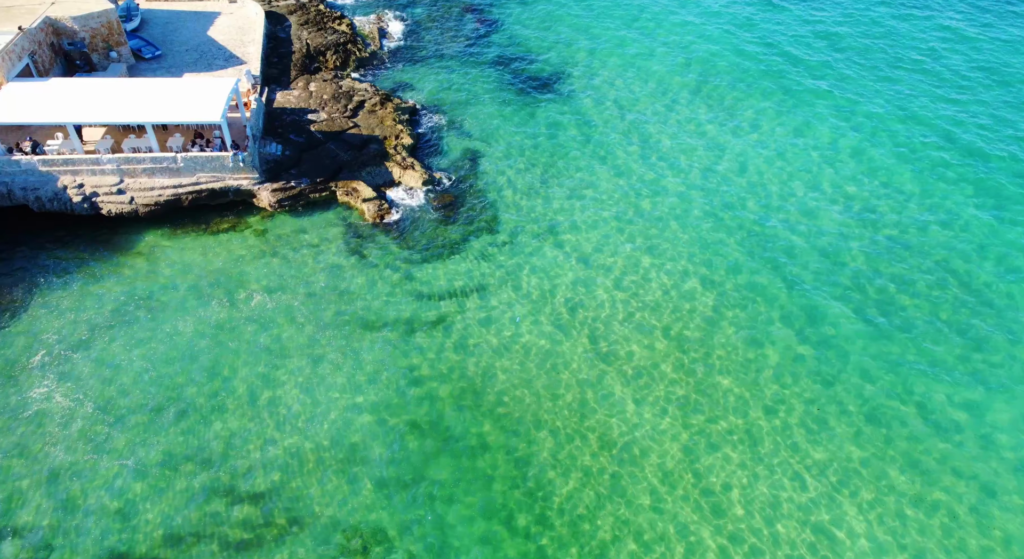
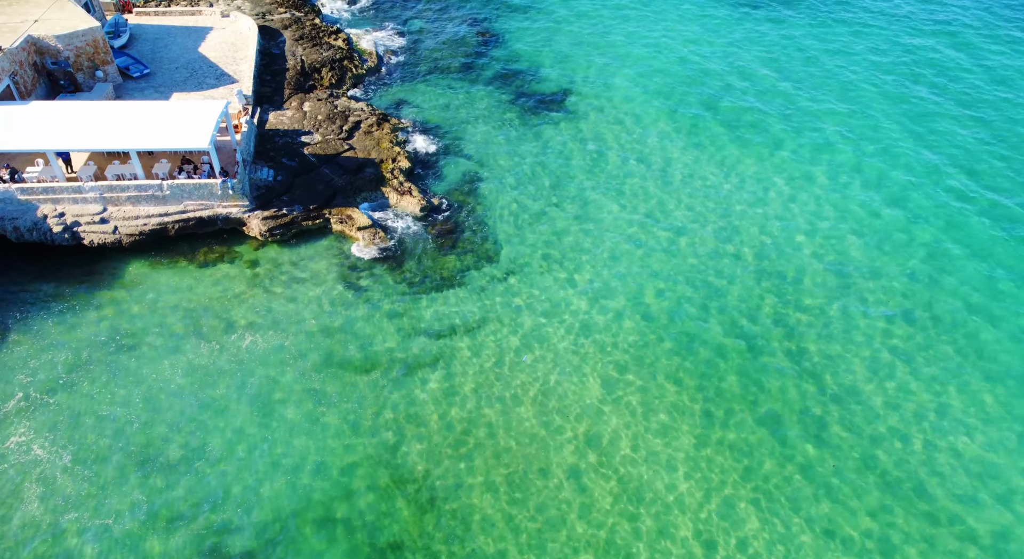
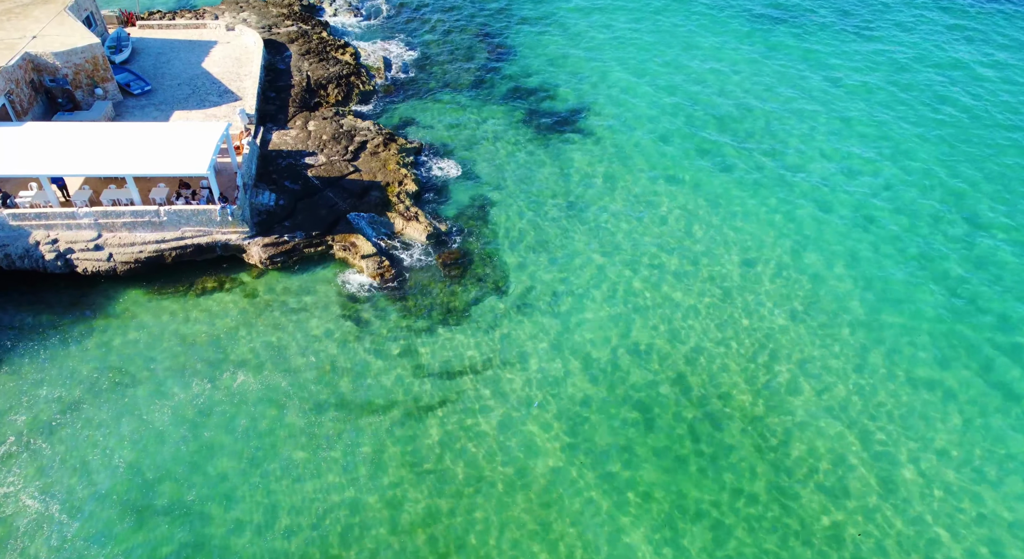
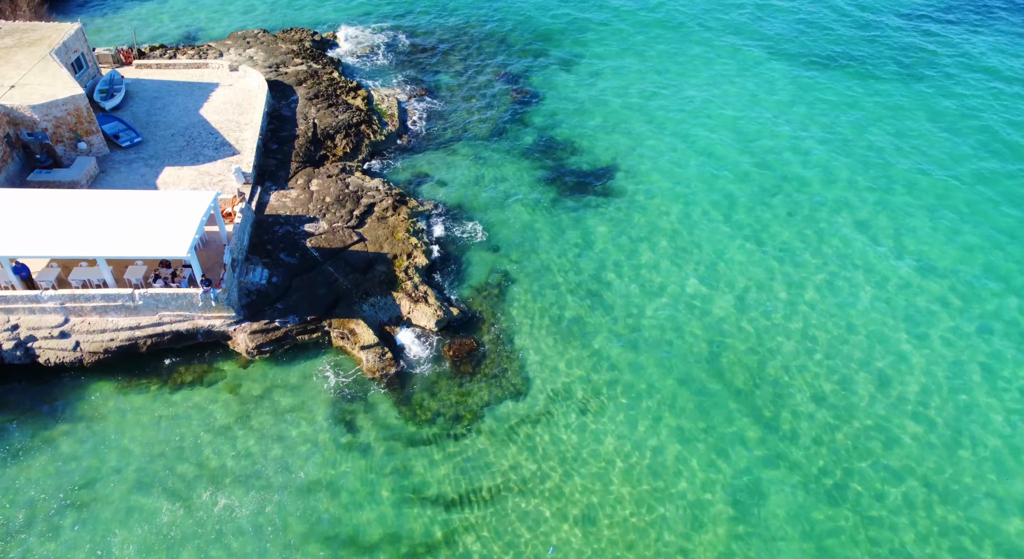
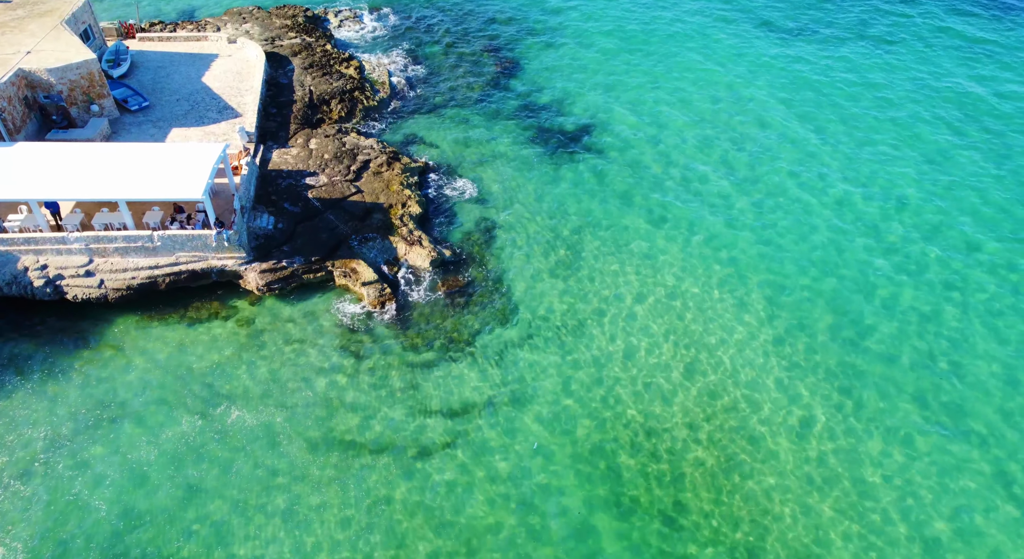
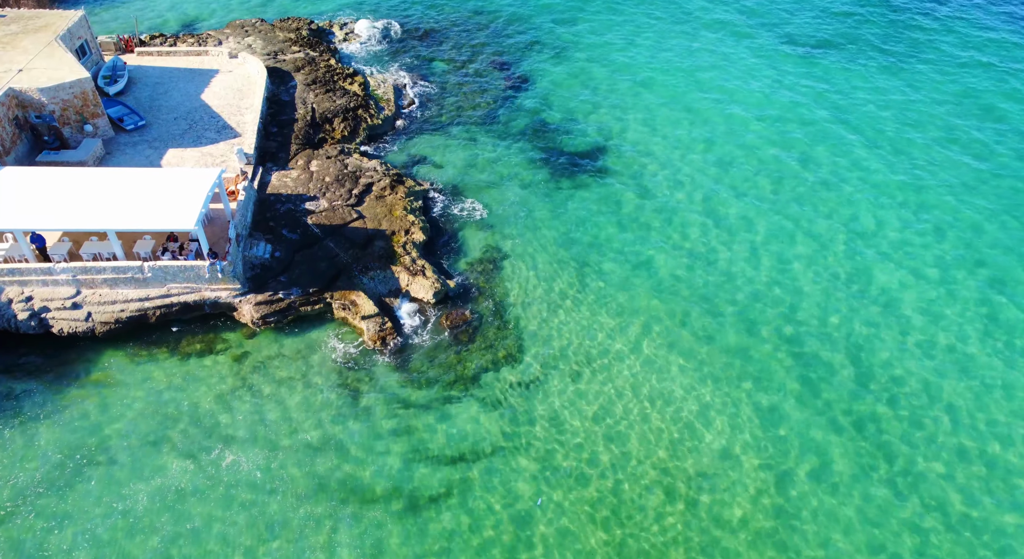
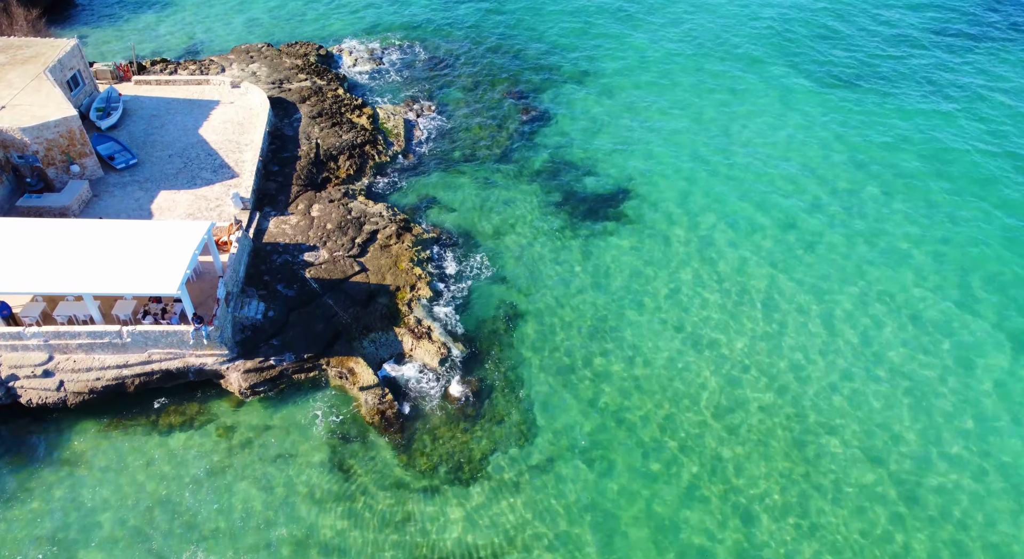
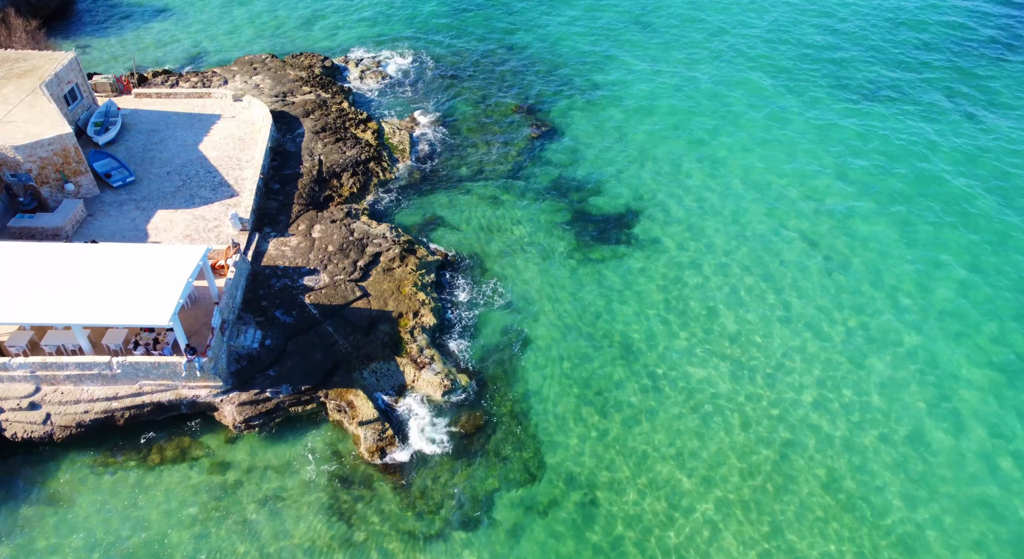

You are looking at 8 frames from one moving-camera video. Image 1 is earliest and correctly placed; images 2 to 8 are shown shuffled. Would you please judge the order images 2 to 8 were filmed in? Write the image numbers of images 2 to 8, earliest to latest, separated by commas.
2, 3, 5, 6, 4, 7, 8
